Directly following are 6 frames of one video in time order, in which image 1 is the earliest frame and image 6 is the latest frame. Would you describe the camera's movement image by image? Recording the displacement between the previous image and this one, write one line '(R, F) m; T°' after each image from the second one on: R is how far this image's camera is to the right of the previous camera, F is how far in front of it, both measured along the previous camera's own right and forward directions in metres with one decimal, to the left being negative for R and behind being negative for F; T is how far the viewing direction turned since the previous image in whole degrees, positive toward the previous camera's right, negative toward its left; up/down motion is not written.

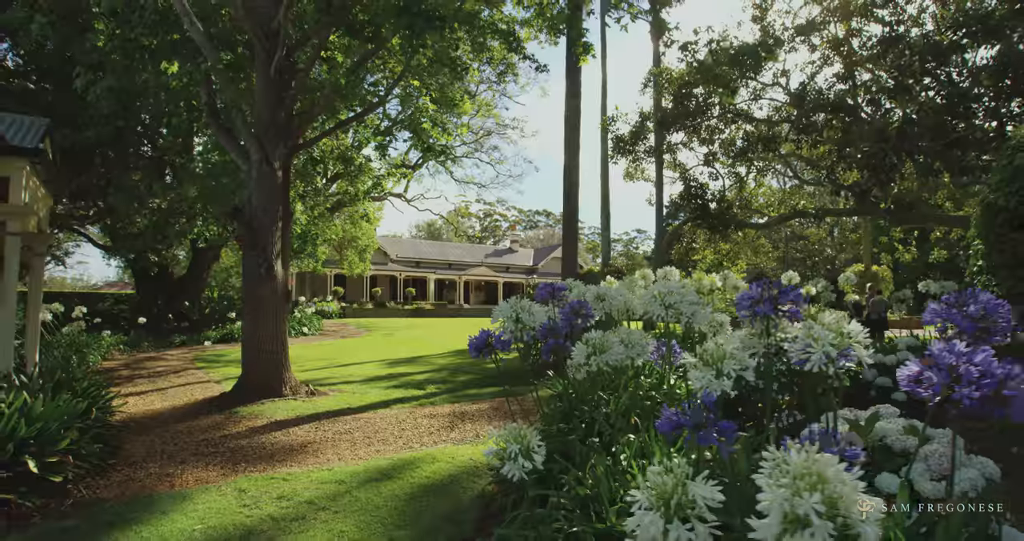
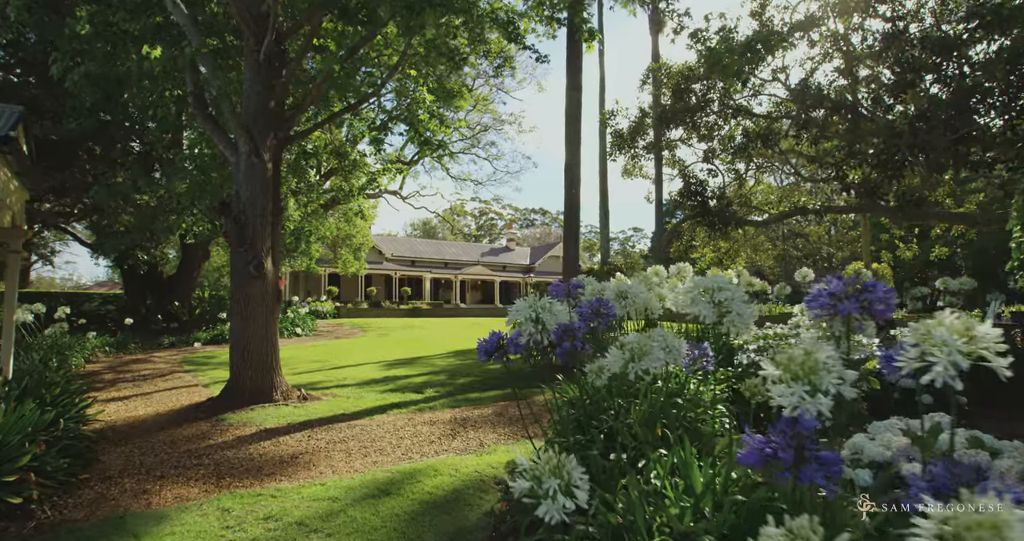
(-0.1, +0.4) m; 0°
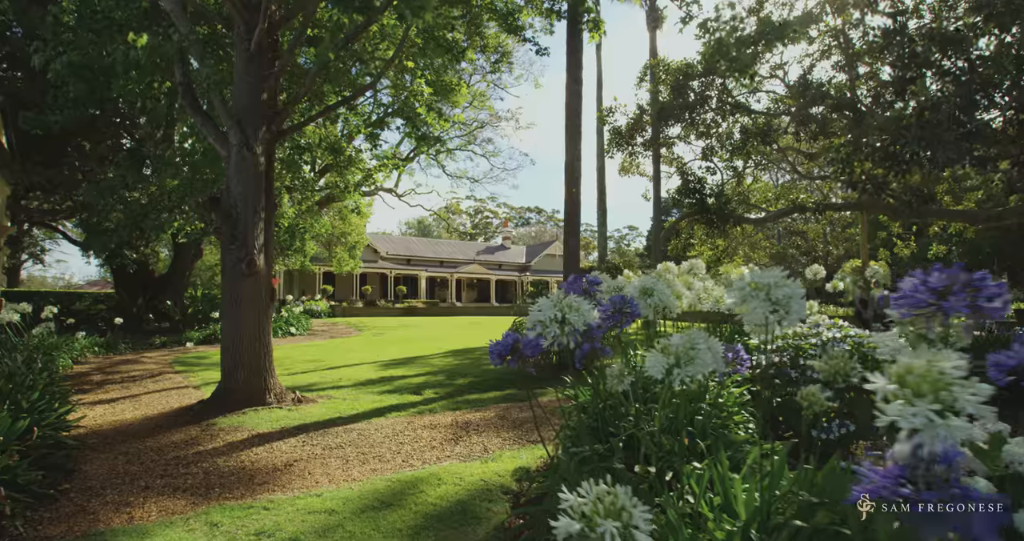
(-0.1, +0.3) m; 0°
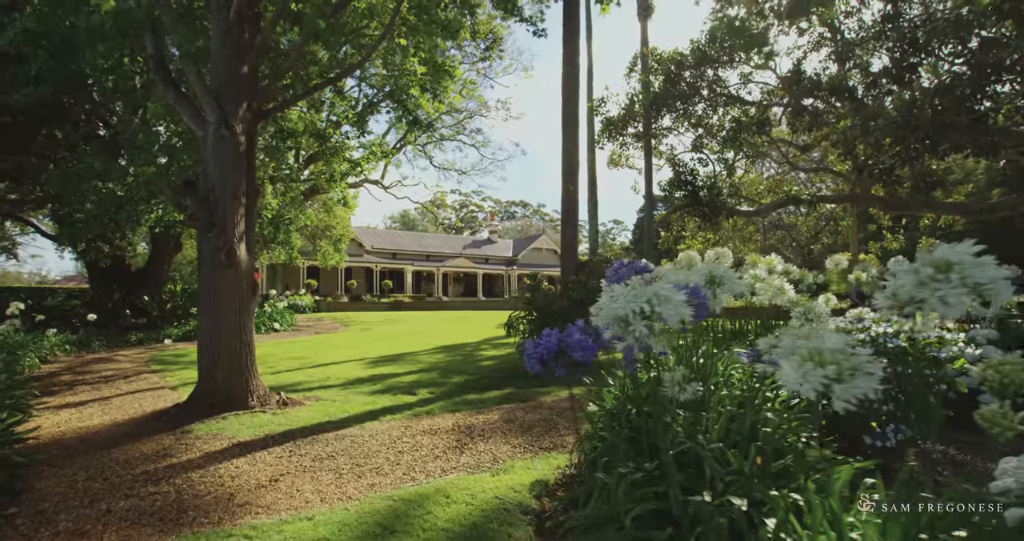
(-0.2, +0.5) m; +1°
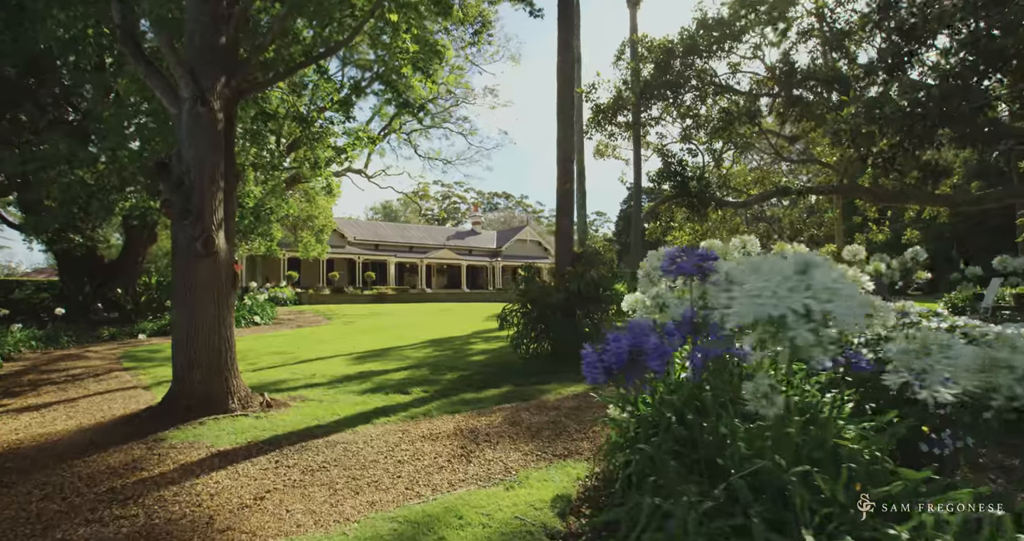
(-0.2, +0.5) m; +2°
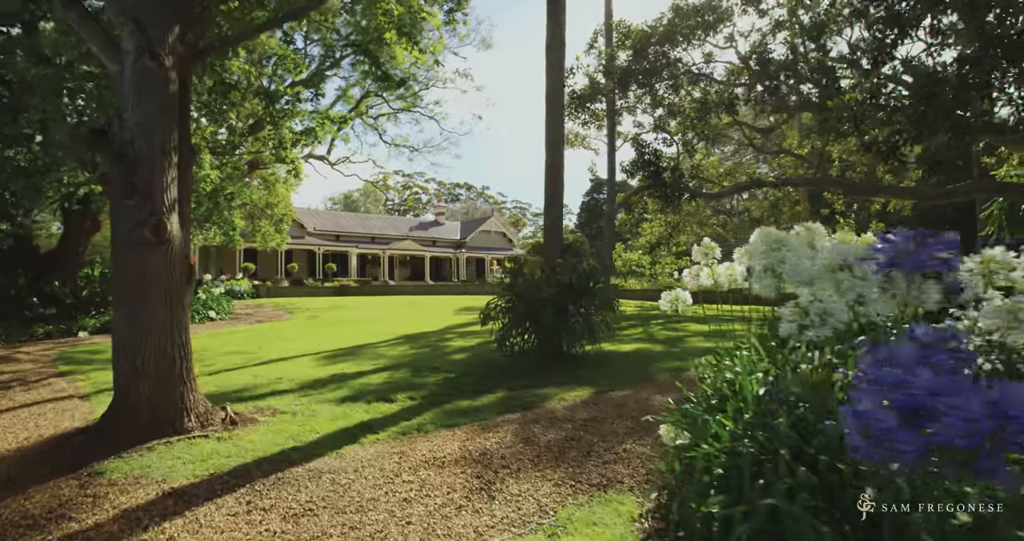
(-0.4, +0.8) m; +4°
